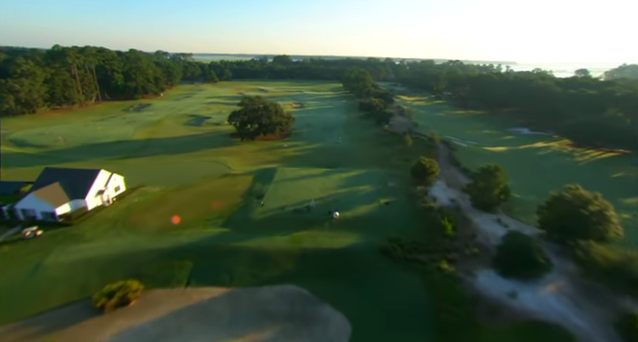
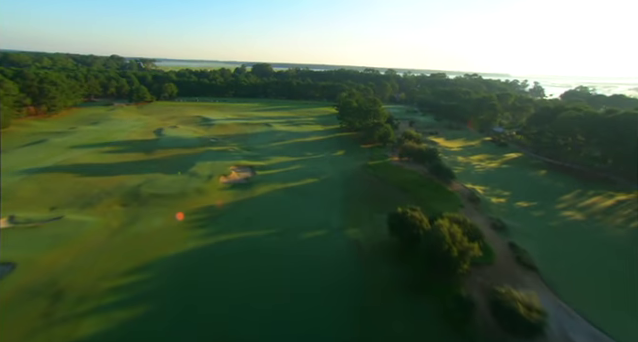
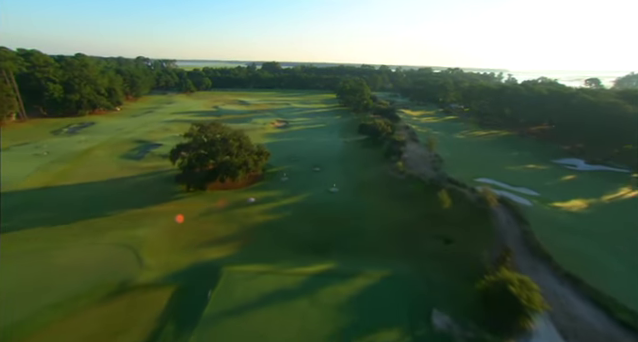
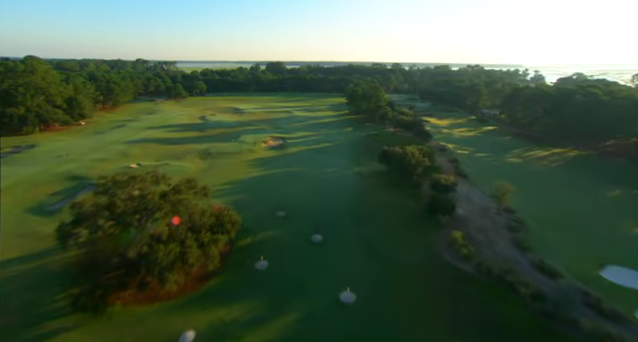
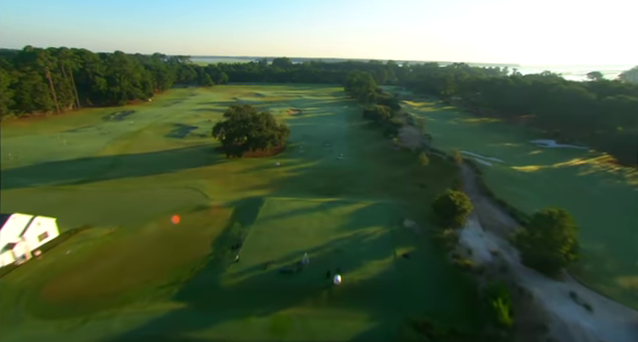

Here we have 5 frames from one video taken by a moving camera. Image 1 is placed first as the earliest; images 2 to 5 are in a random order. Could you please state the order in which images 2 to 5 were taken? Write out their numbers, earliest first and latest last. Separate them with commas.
5, 3, 4, 2
